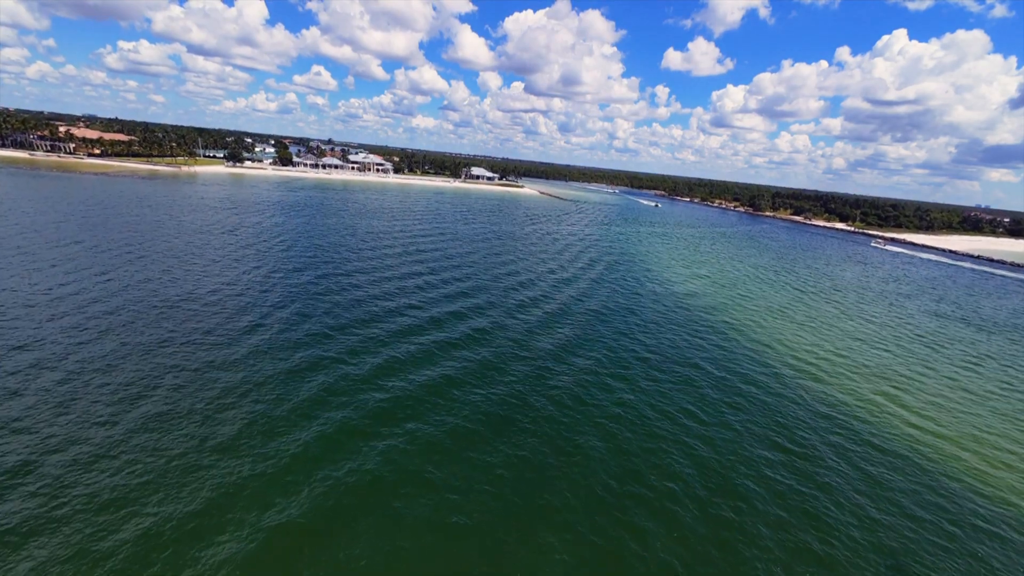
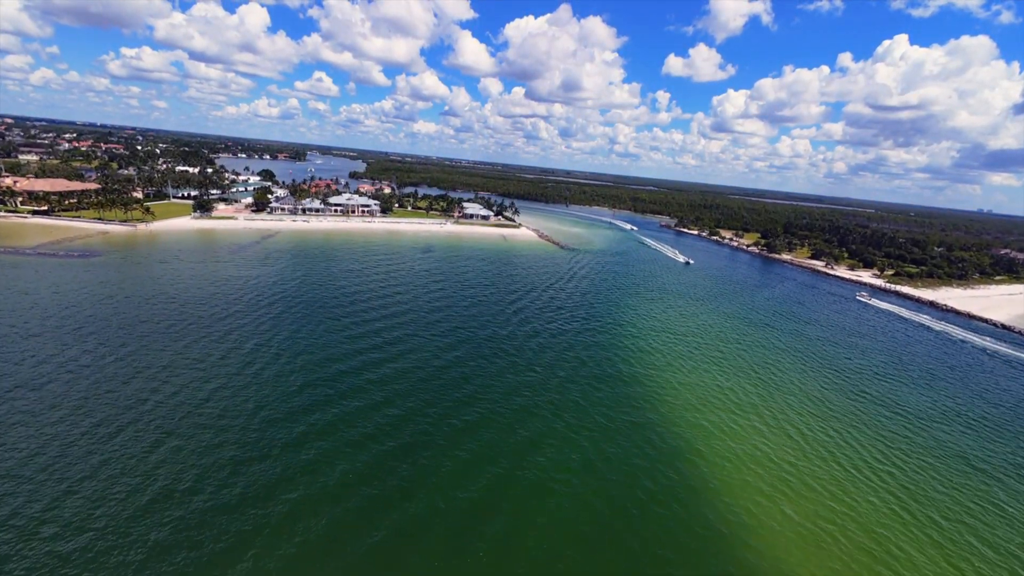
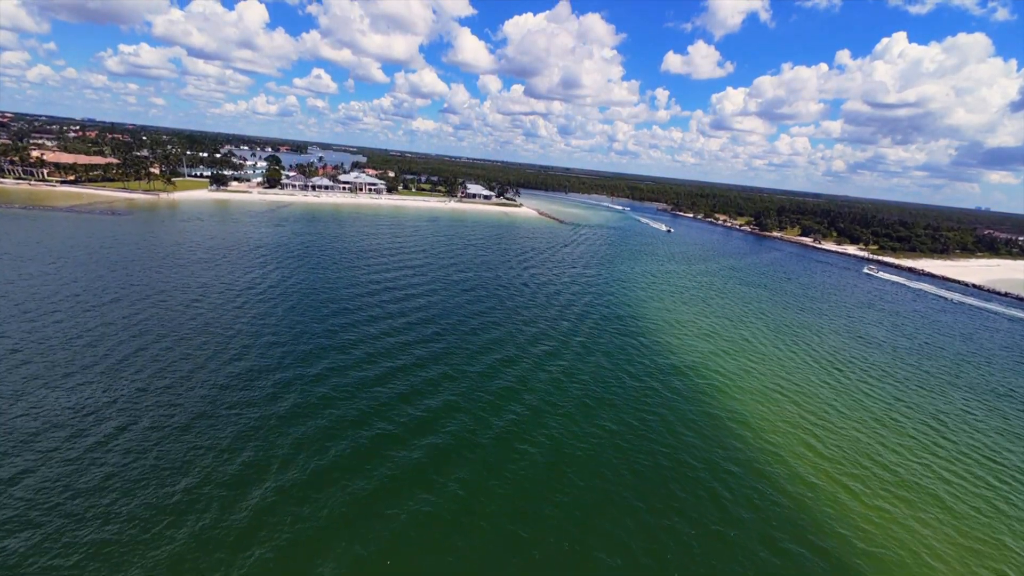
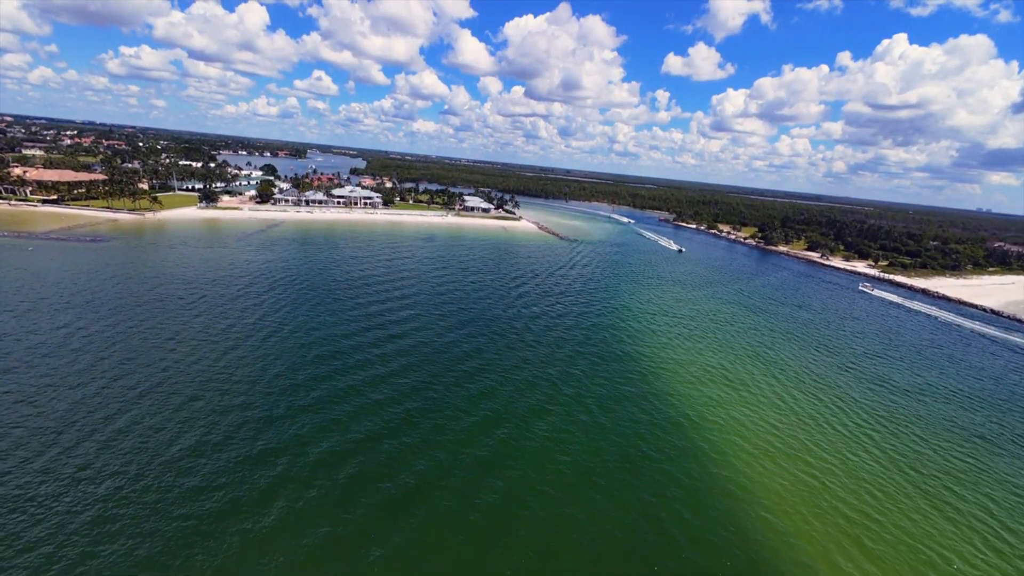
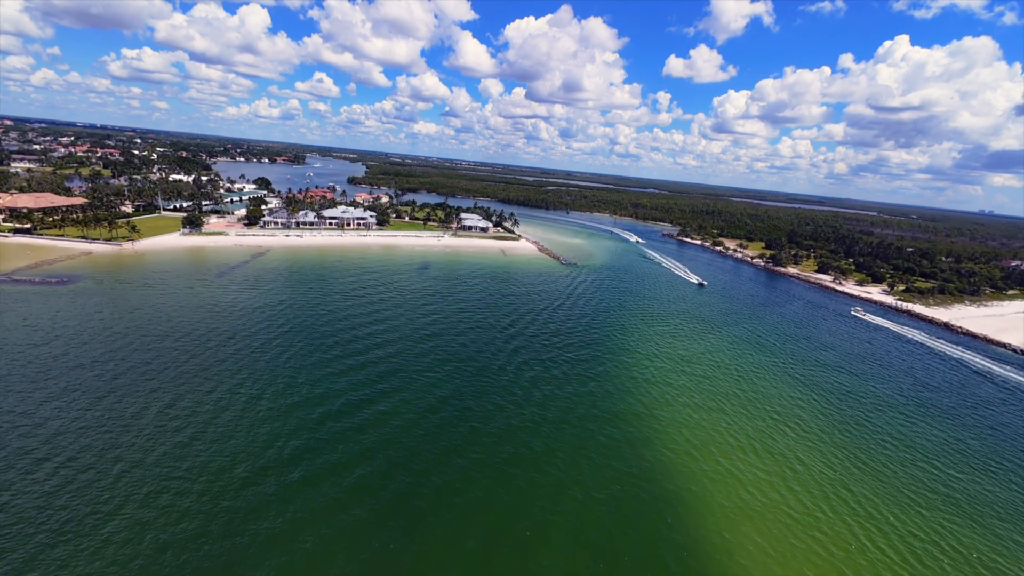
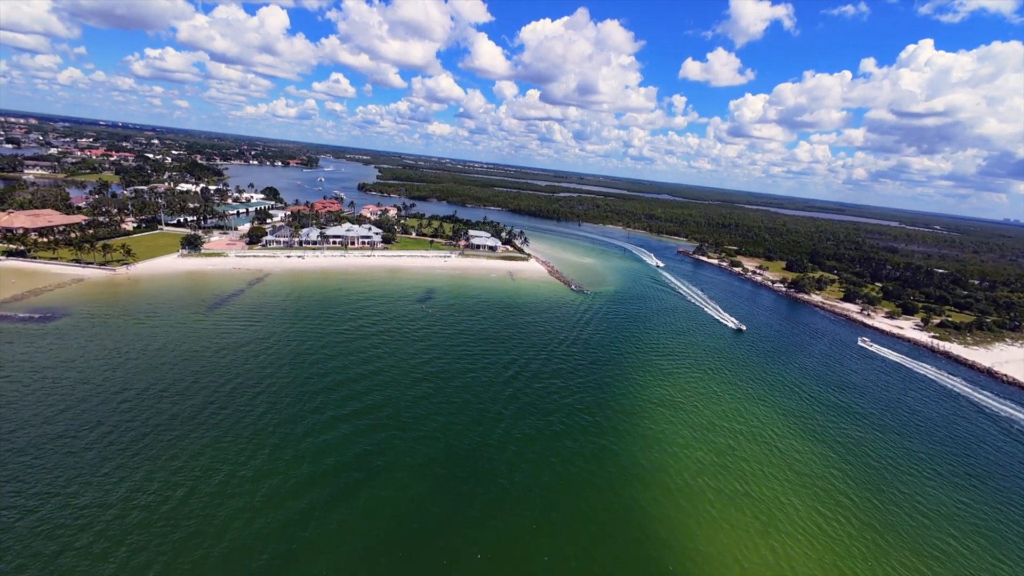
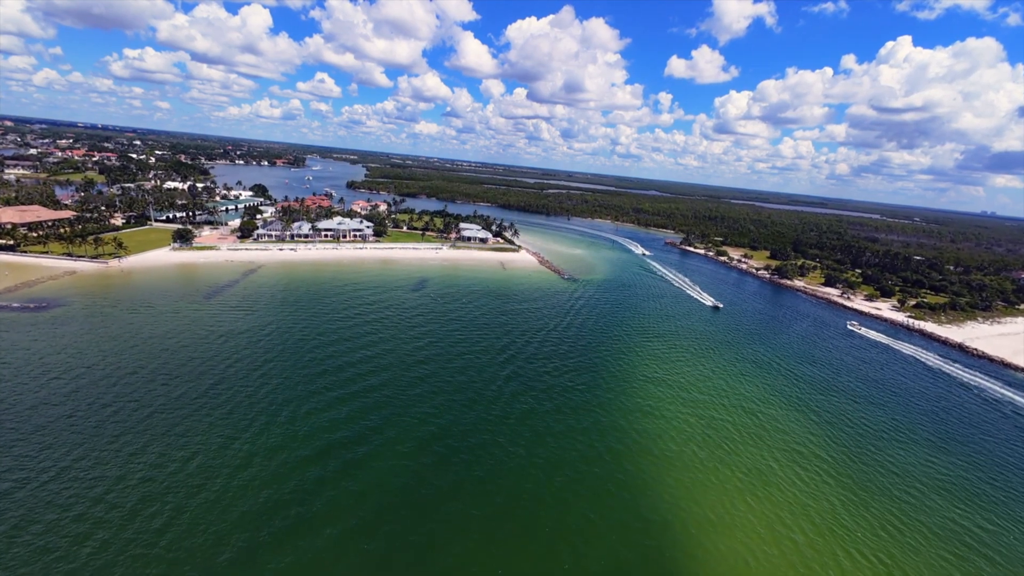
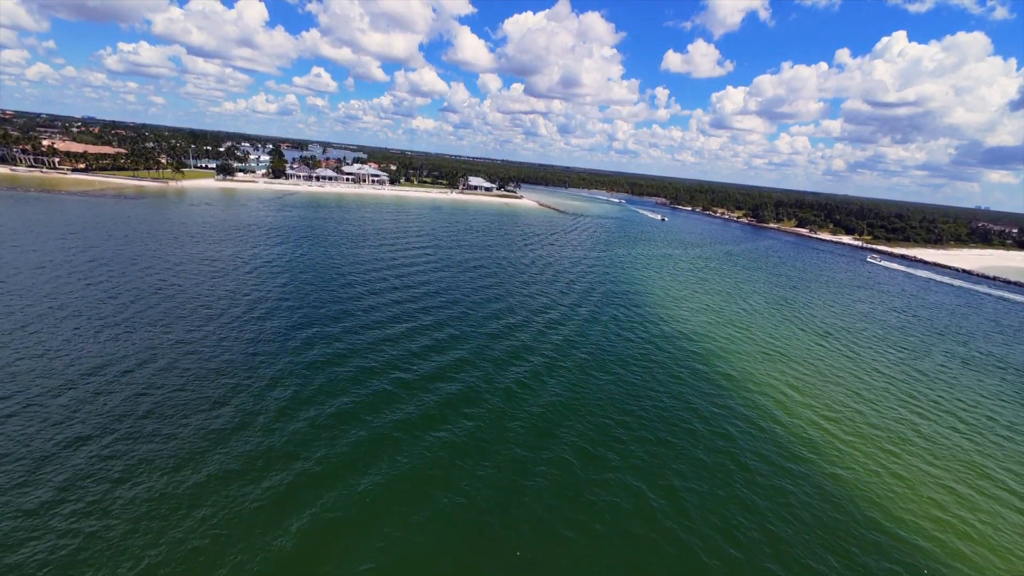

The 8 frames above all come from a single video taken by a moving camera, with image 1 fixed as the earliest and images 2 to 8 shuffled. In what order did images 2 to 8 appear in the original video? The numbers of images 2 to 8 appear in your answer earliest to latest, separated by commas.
8, 3, 4, 2, 5, 7, 6
